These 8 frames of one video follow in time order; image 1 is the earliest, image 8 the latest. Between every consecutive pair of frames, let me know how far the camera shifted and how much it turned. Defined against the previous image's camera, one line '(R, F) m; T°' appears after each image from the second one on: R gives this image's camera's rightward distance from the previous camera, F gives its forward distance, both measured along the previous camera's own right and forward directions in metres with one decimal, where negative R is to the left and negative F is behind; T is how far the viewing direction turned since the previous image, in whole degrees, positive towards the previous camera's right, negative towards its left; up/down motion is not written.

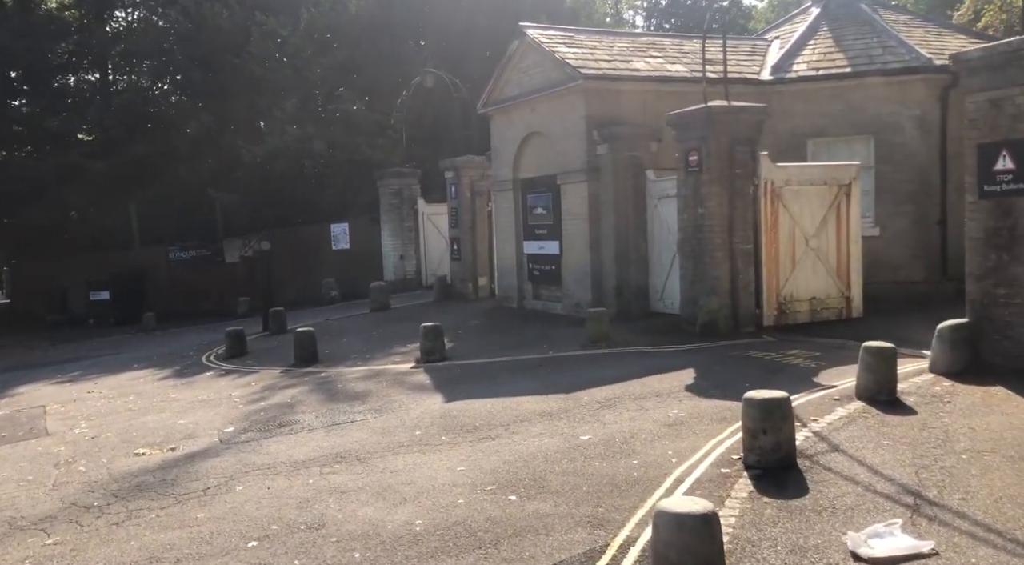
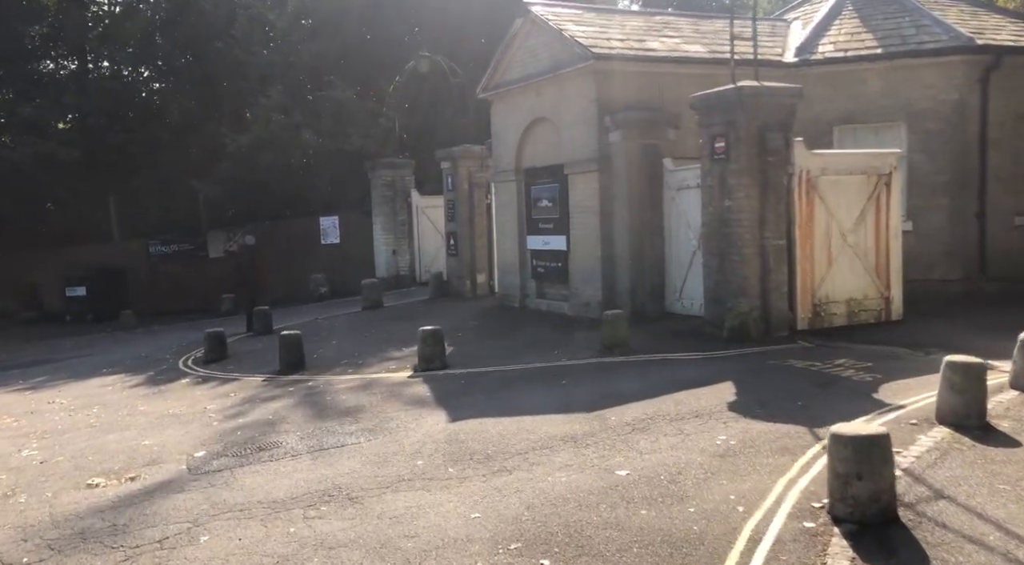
(-0.2, +1.2) m; +1°
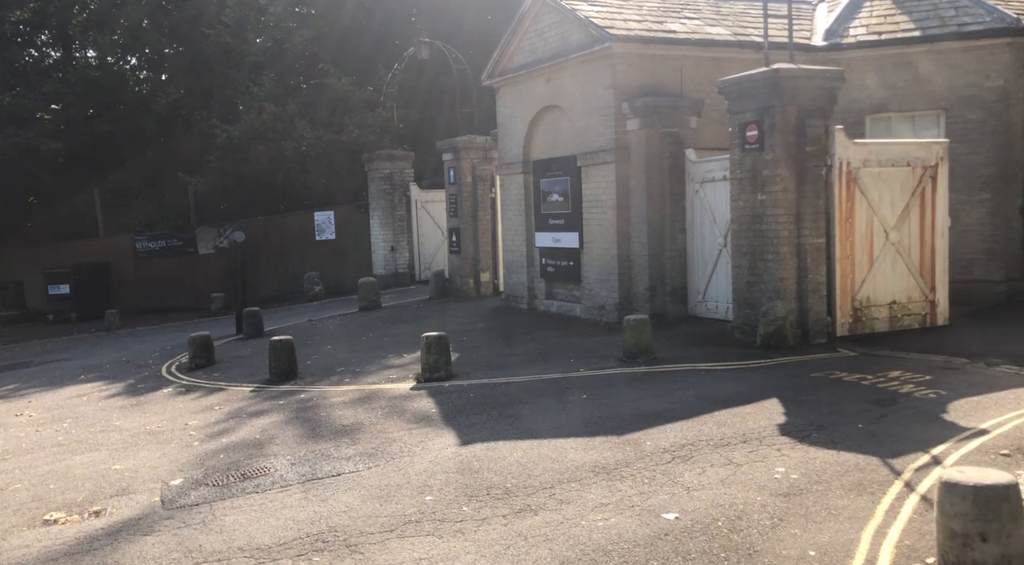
(-0.2, +0.9) m; 0°
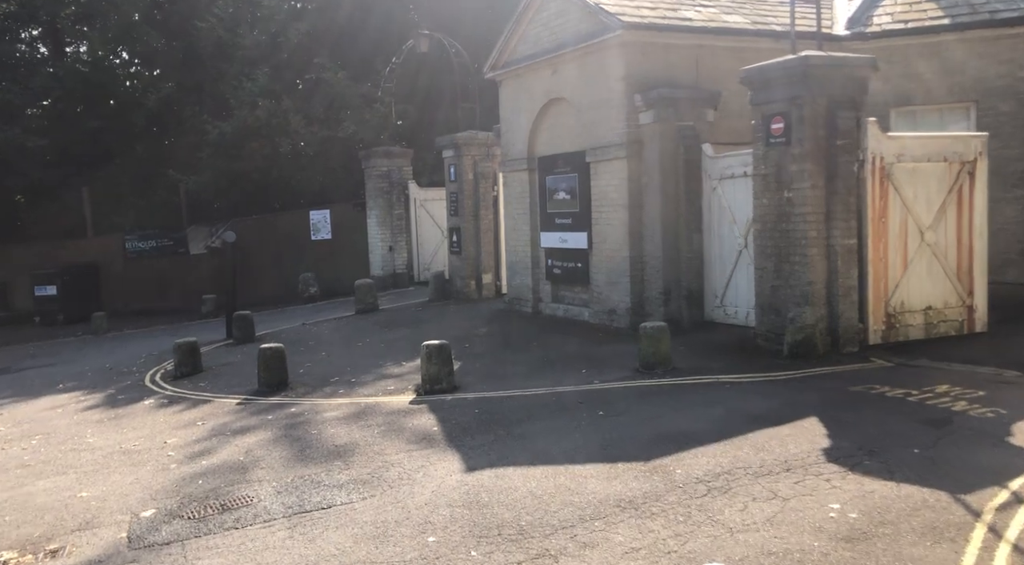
(-0.1, +0.7) m; 0°
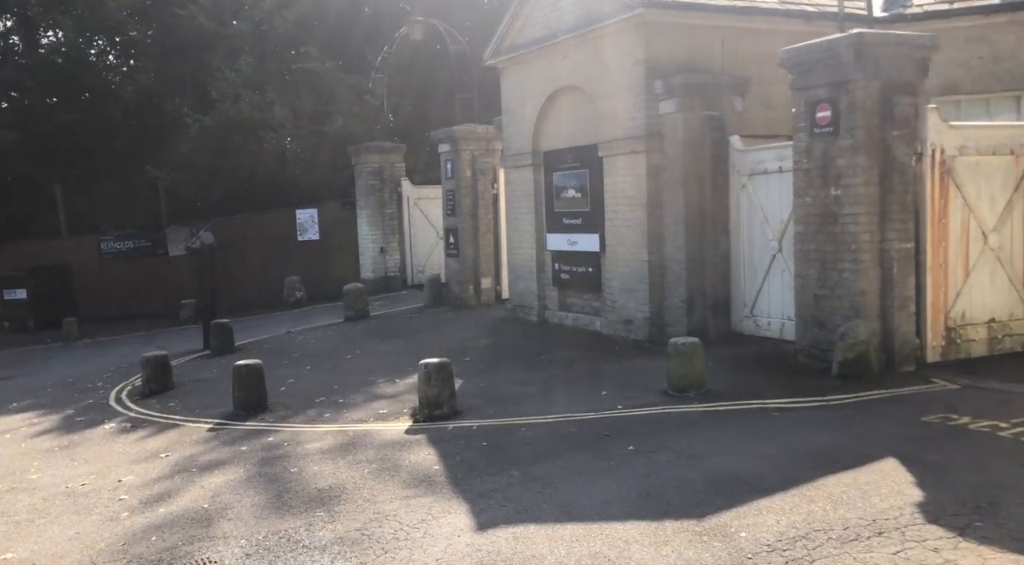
(-0.2, +1.1) m; +1°
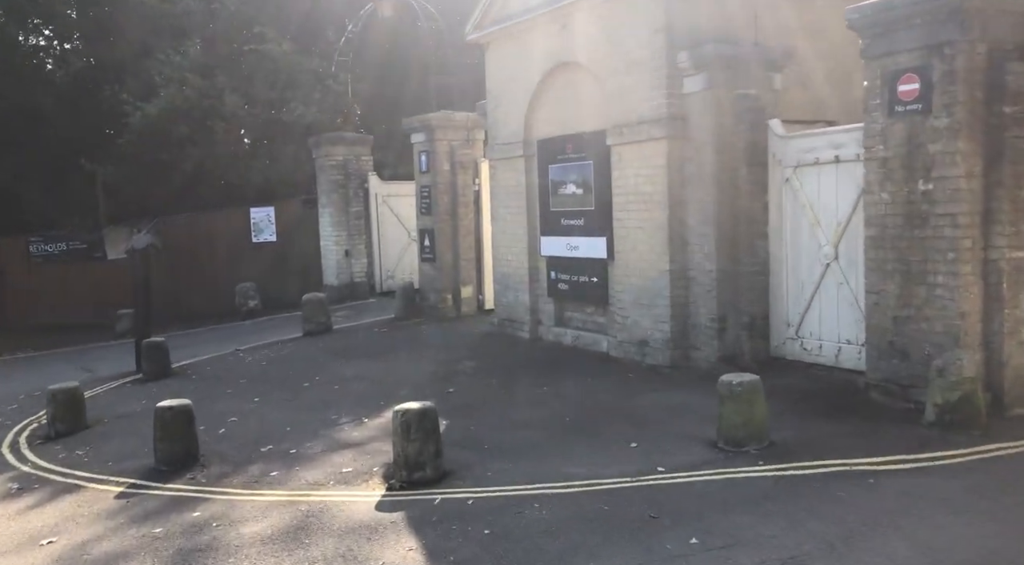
(-0.3, +1.9) m; +2°
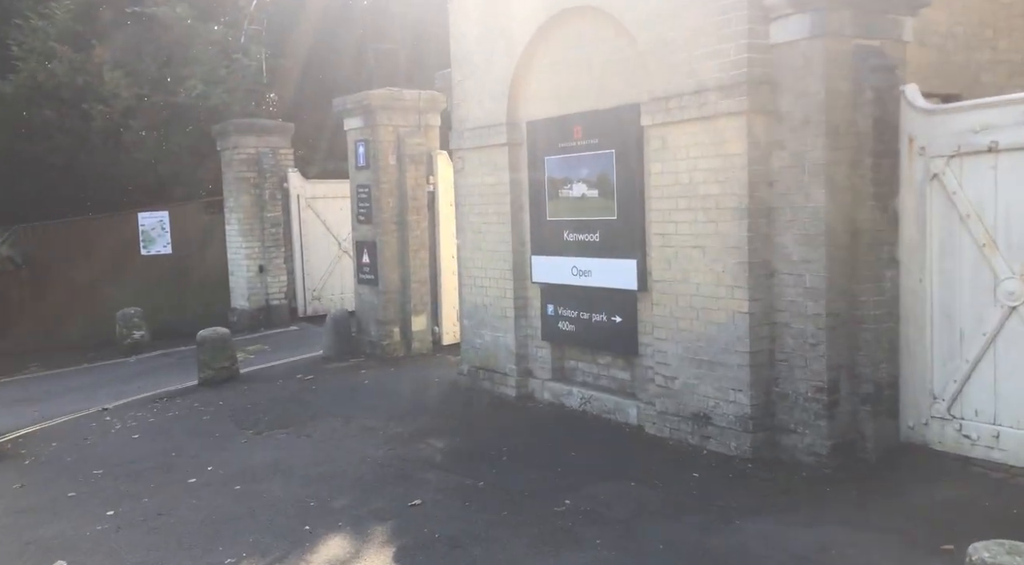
(-0.5, +3.1) m; +5°
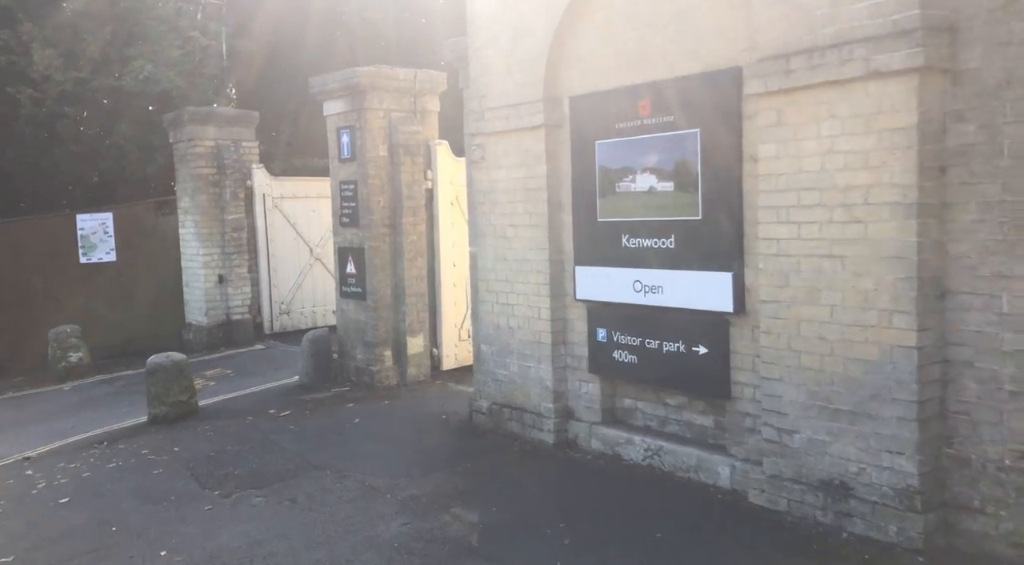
(-0.6, +1.7) m; +3°
